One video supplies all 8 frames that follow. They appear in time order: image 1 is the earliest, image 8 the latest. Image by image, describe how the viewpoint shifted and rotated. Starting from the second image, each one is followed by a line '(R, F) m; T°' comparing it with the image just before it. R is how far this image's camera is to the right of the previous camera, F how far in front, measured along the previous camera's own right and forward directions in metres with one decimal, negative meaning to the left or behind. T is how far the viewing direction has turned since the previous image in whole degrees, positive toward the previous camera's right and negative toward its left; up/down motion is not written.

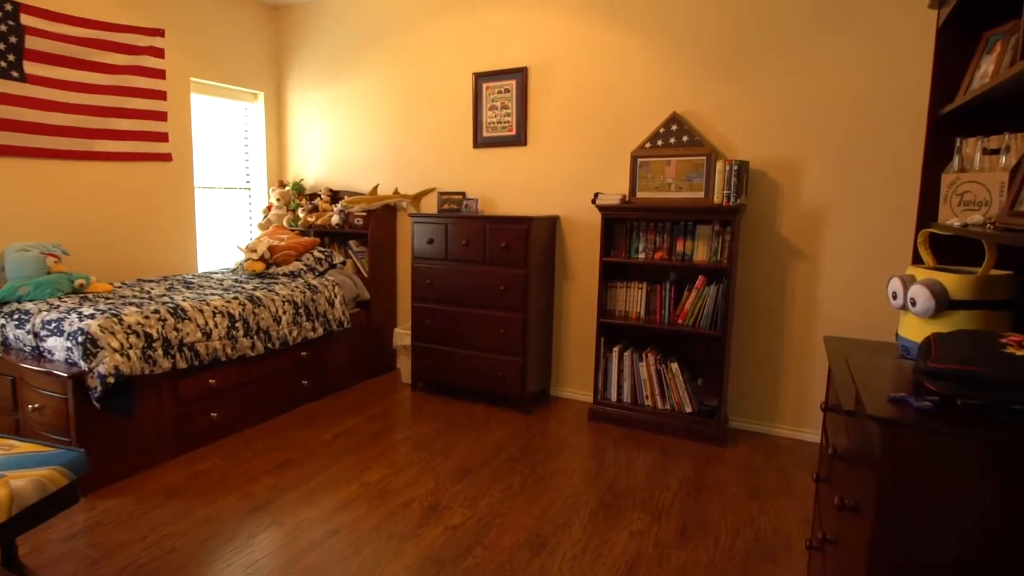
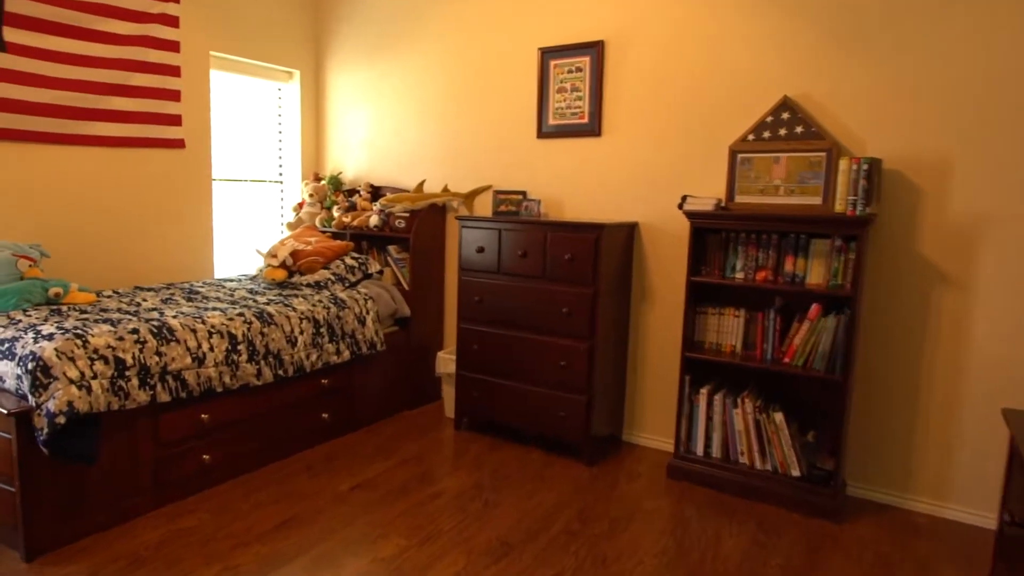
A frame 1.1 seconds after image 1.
(0.0, +0.7) m; -6°
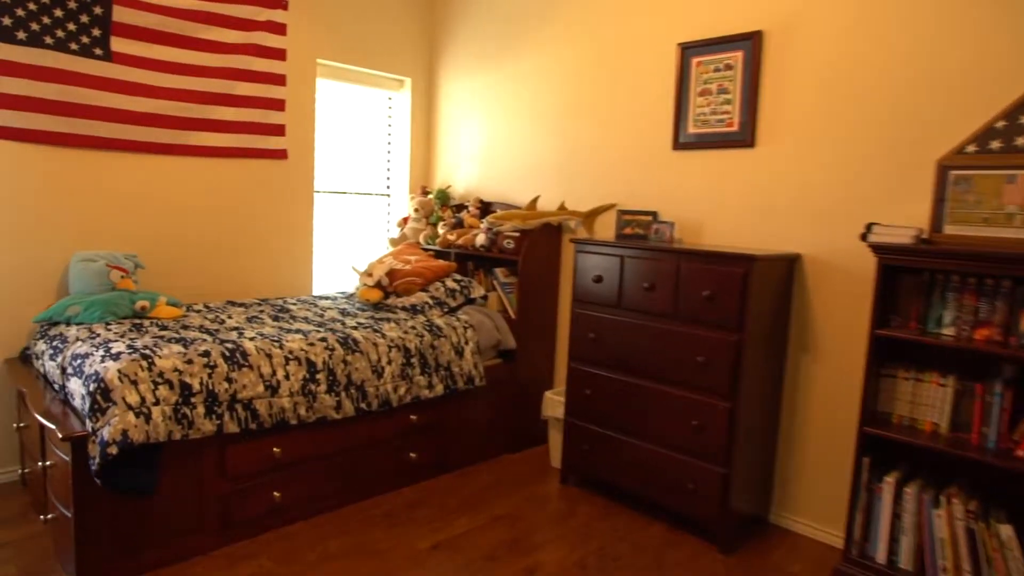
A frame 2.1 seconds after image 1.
(0.0, +0.5) m; -11°
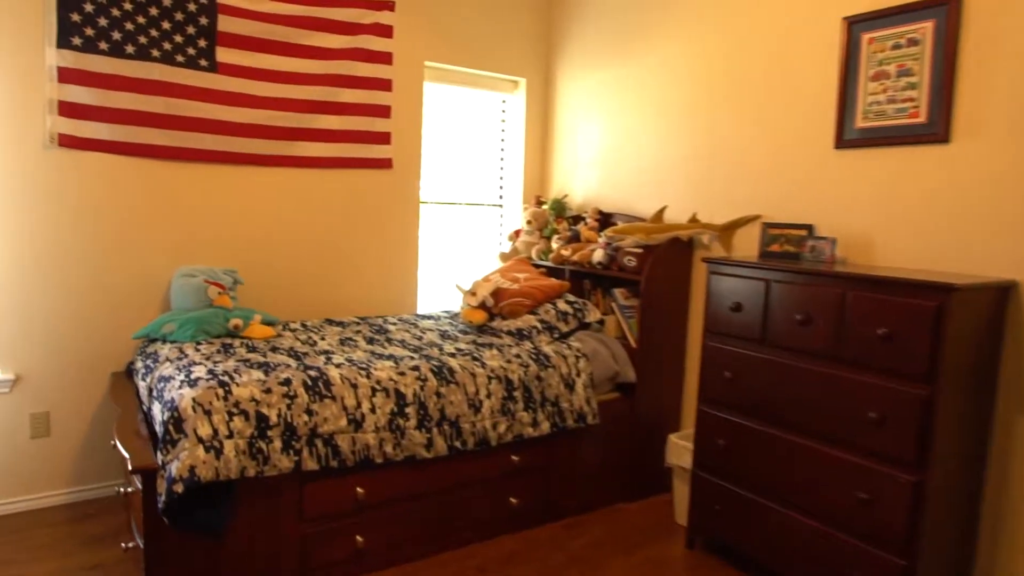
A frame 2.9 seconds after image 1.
(0.0, +0.4) m; -11°
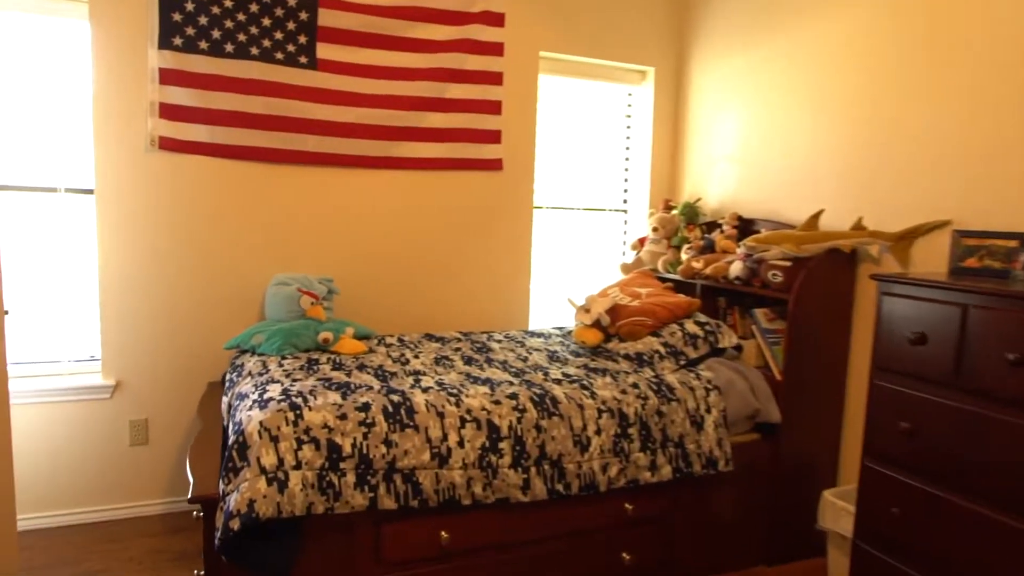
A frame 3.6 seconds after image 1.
(0.0, +0.3) m; -12°
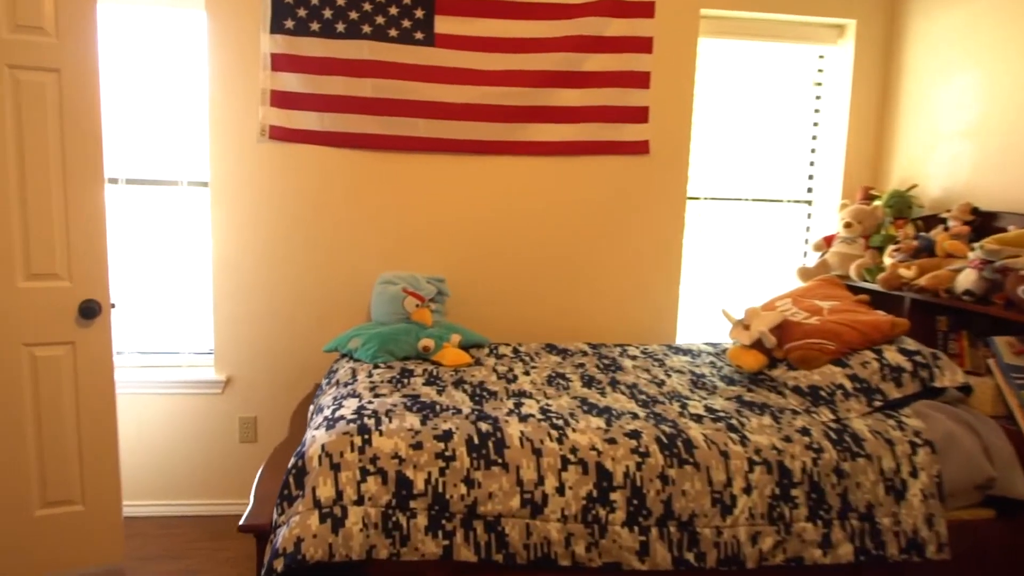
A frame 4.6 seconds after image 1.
(+0.1, +0.4) m; -16°
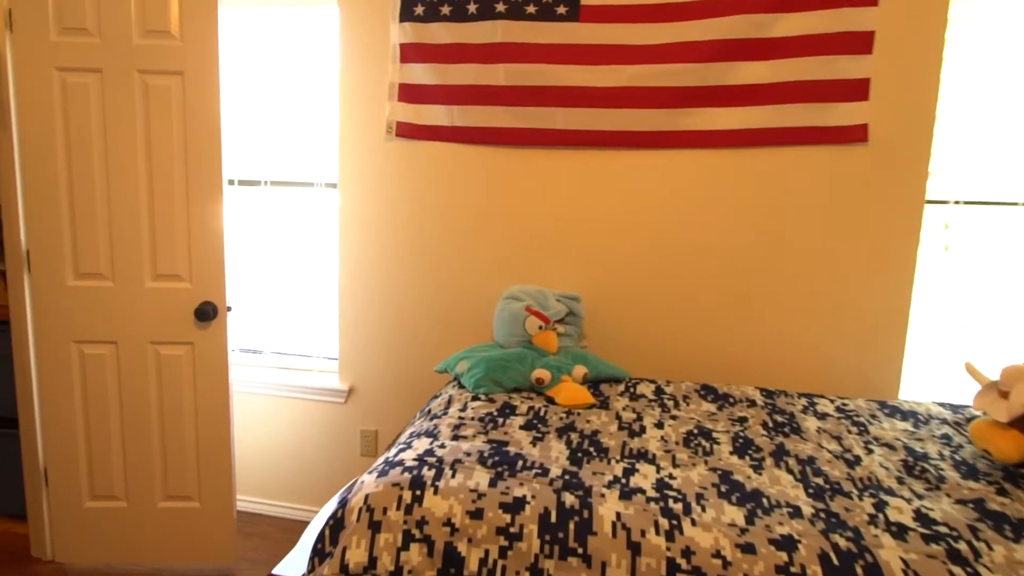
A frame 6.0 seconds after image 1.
(+0.2, +0.4) m; -20°
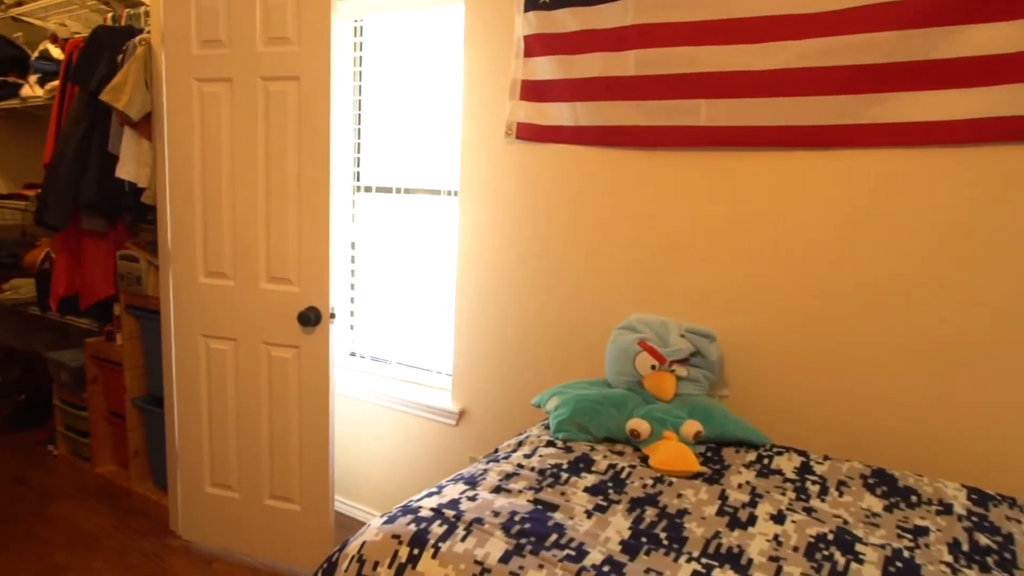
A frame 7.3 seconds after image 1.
(+0.3, +0.3) m; -21°
